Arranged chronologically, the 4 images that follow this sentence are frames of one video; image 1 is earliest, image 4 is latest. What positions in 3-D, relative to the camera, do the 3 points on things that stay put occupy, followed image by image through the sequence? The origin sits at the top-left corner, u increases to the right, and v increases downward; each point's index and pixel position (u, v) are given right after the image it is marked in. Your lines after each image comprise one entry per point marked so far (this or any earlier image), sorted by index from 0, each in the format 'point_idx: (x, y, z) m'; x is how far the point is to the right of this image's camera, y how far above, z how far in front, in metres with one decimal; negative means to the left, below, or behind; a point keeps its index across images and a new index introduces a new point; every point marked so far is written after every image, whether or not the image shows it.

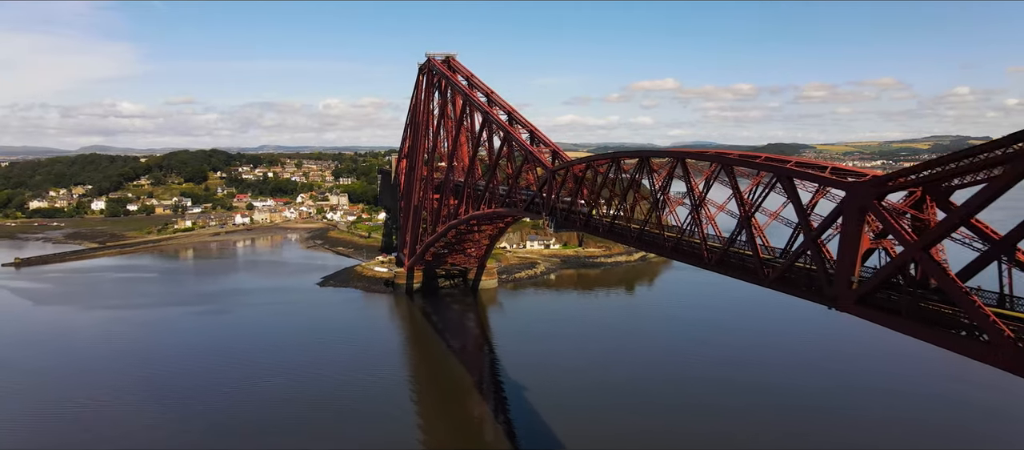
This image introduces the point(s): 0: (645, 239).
0: (+2.0, -0.2, +9.7) m
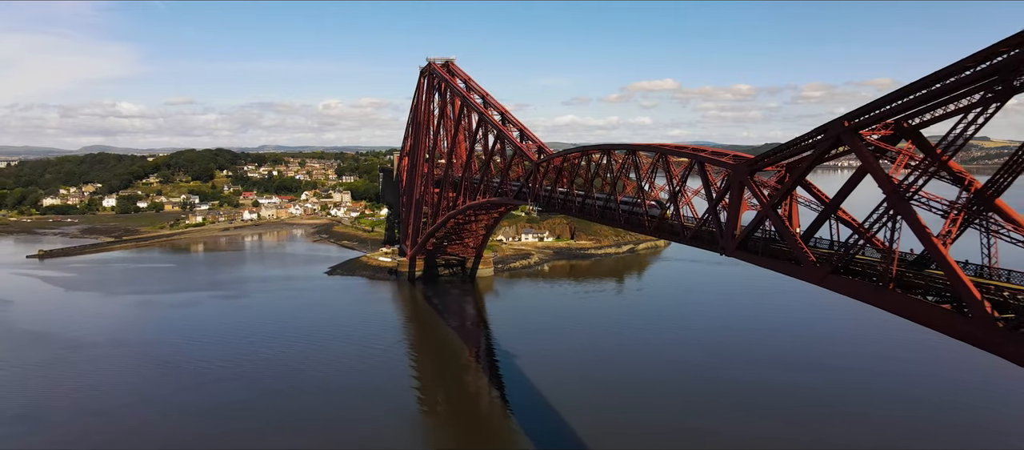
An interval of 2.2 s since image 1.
0: (+1.8, +0.2, +12.0) m
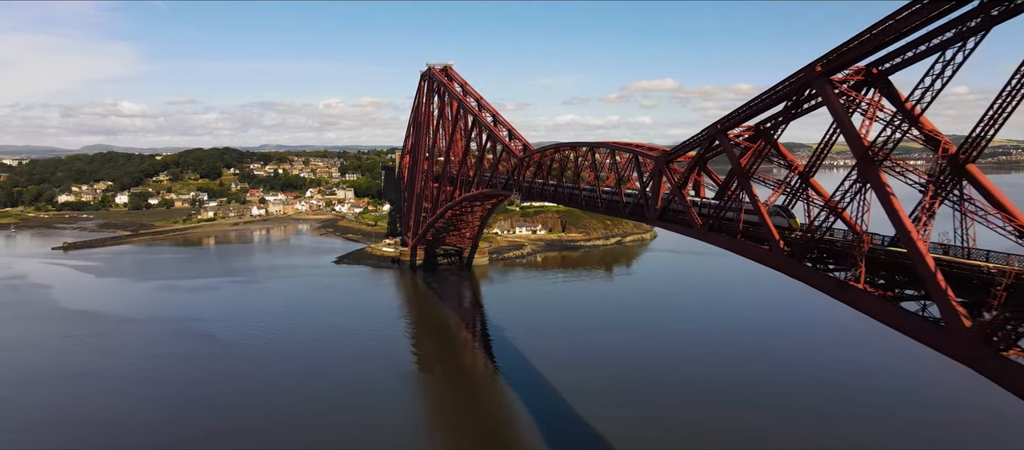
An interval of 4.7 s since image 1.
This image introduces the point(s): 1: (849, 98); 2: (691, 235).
0: (+1.4, +0.6, +14.7) m
1: (+3.7, +1.4, +6.9) m
2: (+2.7, -0.2, +9.4) m
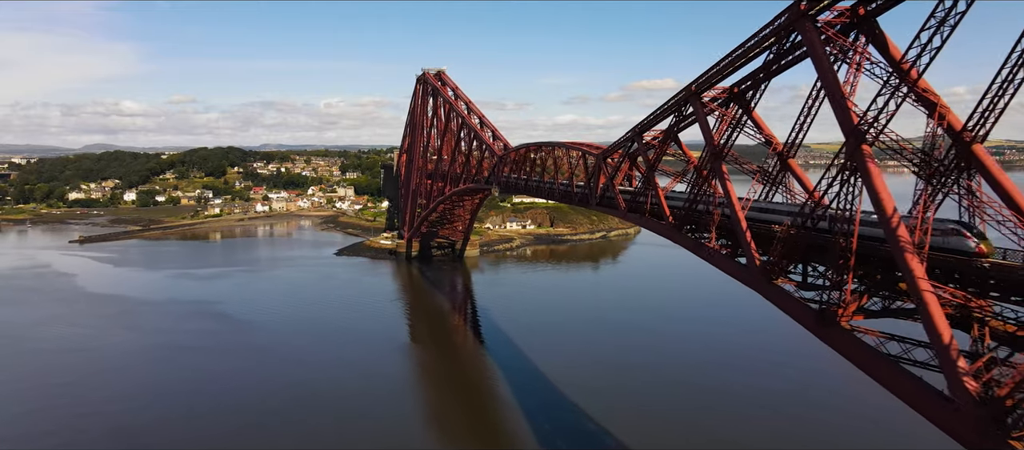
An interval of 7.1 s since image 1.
0: (+0.7, +0.9, +17.2) m
1: (+3.1, +1.7, +9.4) m
2: (+2.1, +0.2, +12.0) m
